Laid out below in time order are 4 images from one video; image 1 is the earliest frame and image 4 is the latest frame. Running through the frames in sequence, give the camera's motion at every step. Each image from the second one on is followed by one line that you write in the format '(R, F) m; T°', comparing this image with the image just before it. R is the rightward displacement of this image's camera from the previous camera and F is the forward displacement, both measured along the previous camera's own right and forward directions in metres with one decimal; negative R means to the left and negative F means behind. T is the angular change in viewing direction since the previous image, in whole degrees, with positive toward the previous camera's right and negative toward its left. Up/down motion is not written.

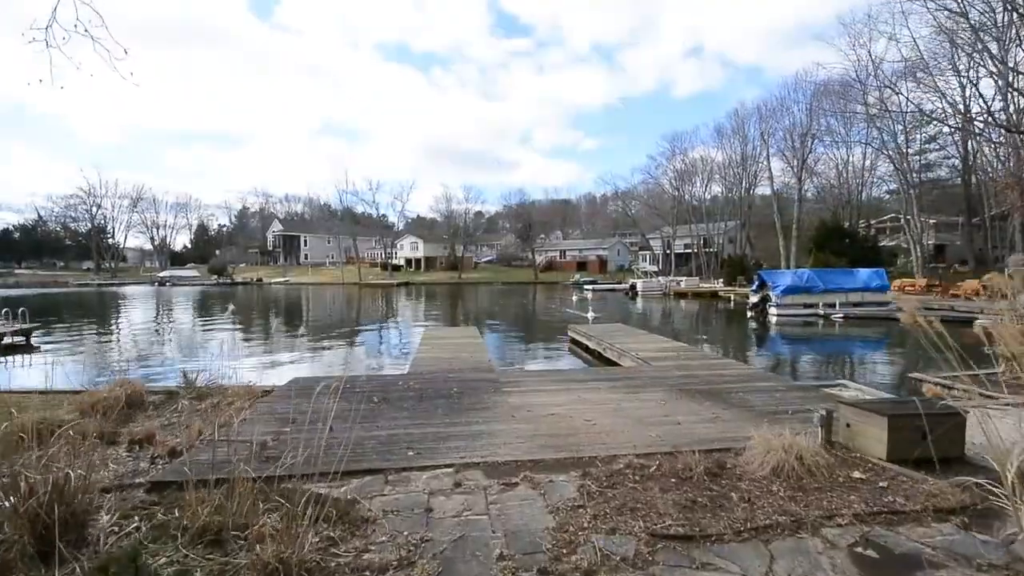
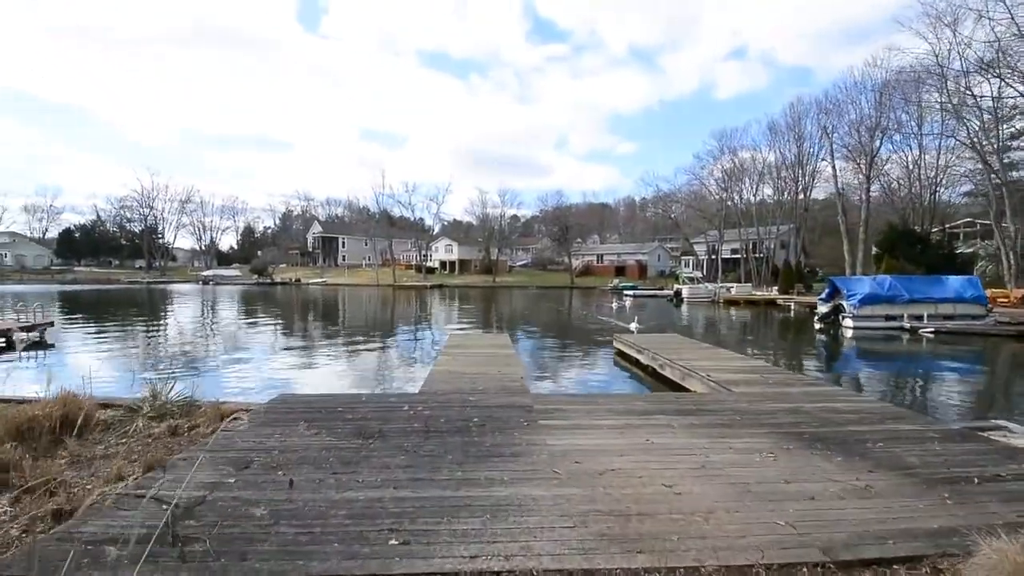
(-0.1, +1.5) m; -4°
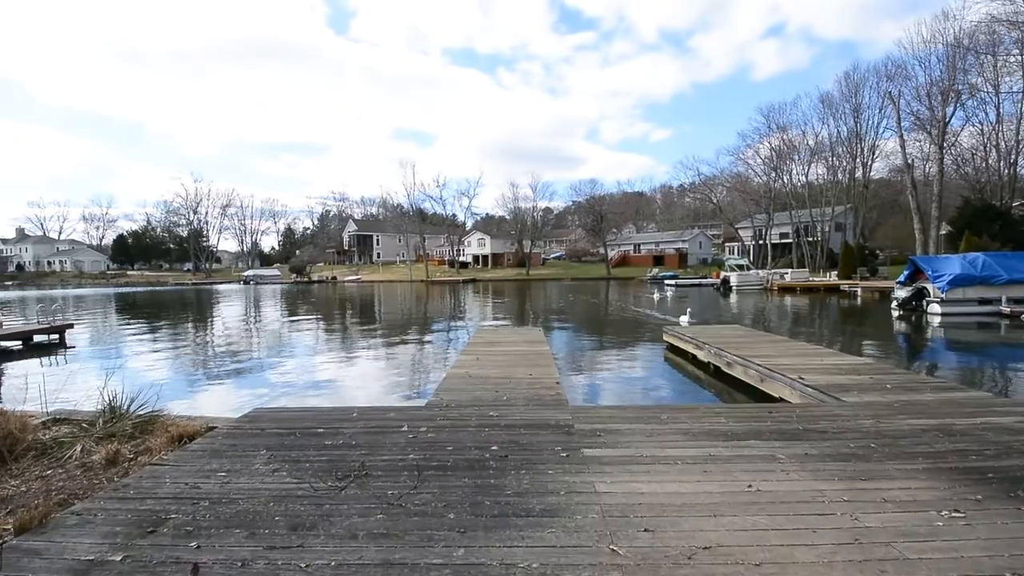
(0.0, +1.3) m; -4°
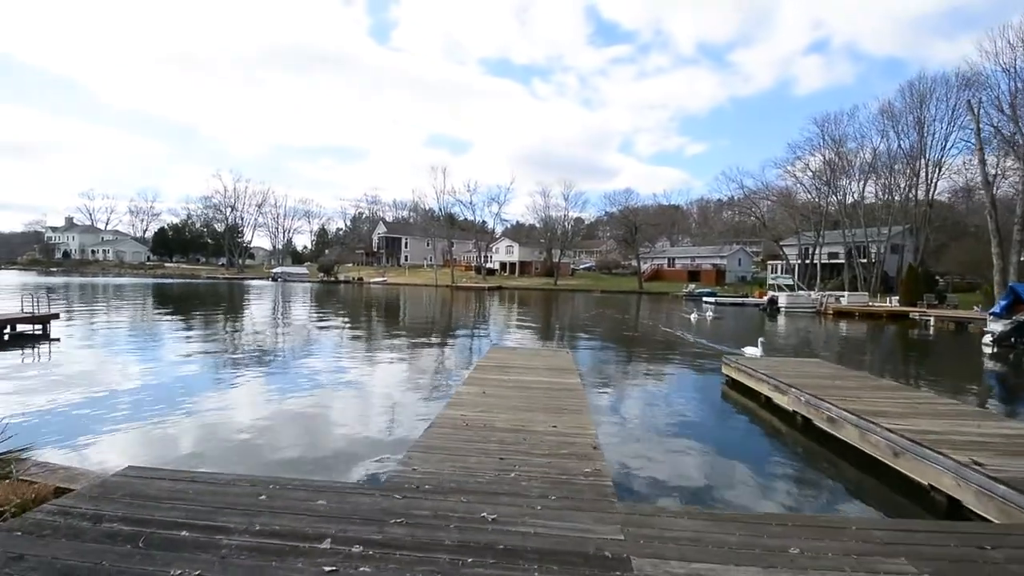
(0.0, +1.6) m; -3°
